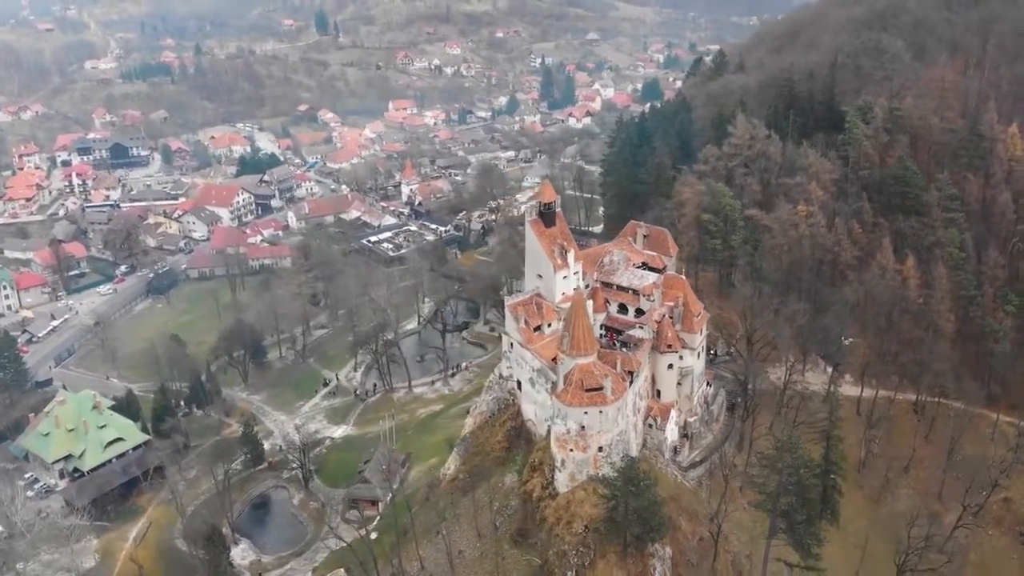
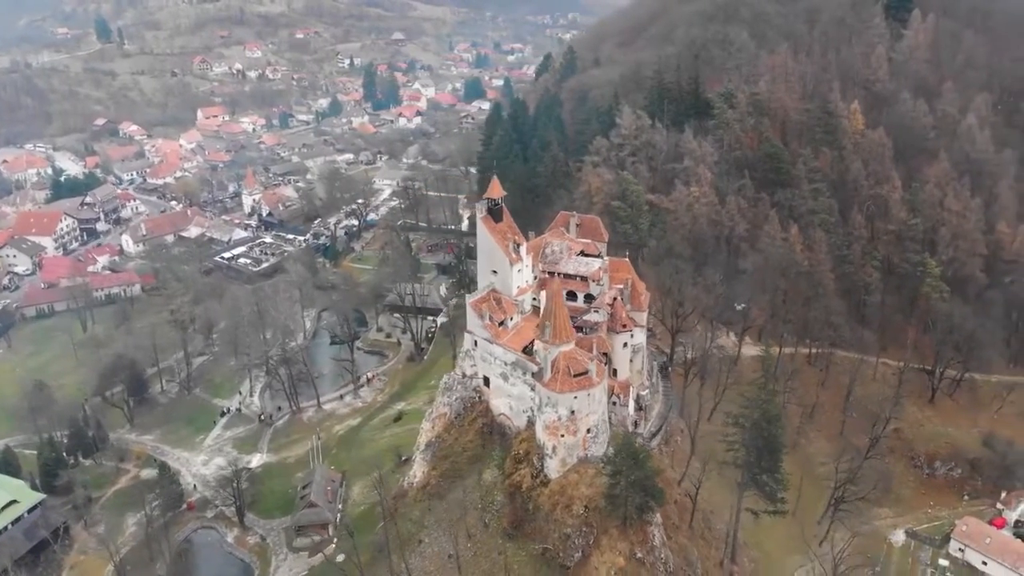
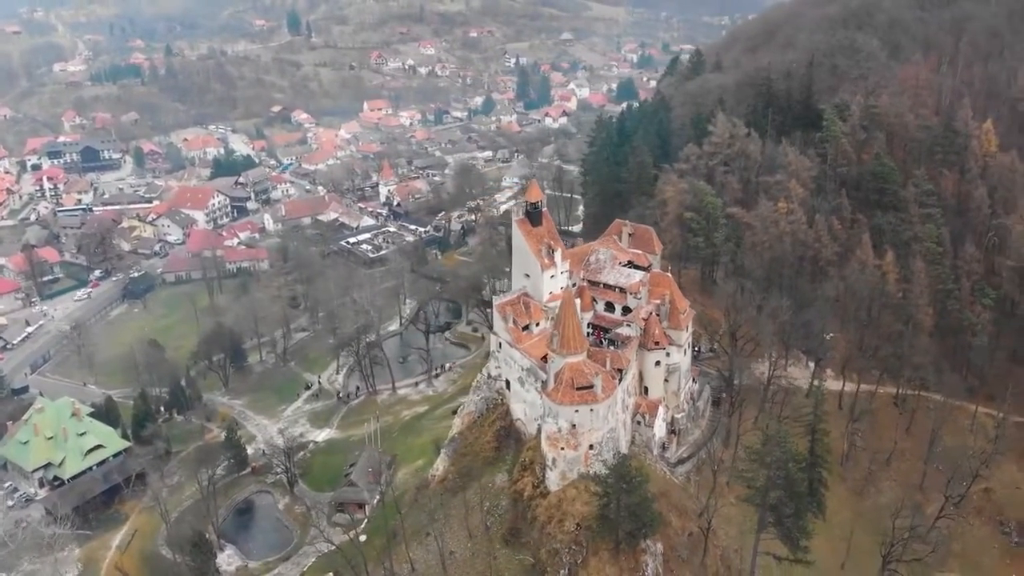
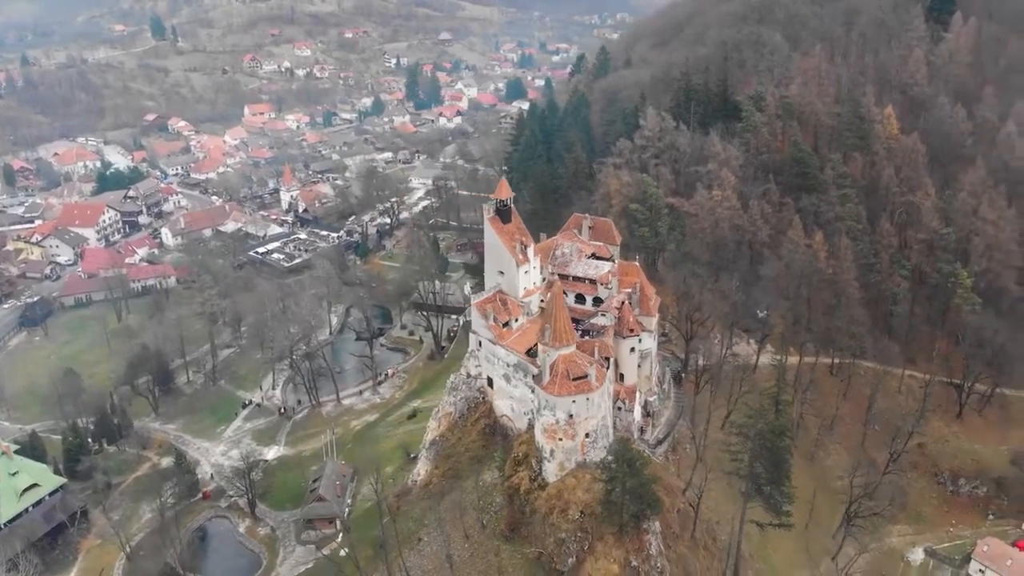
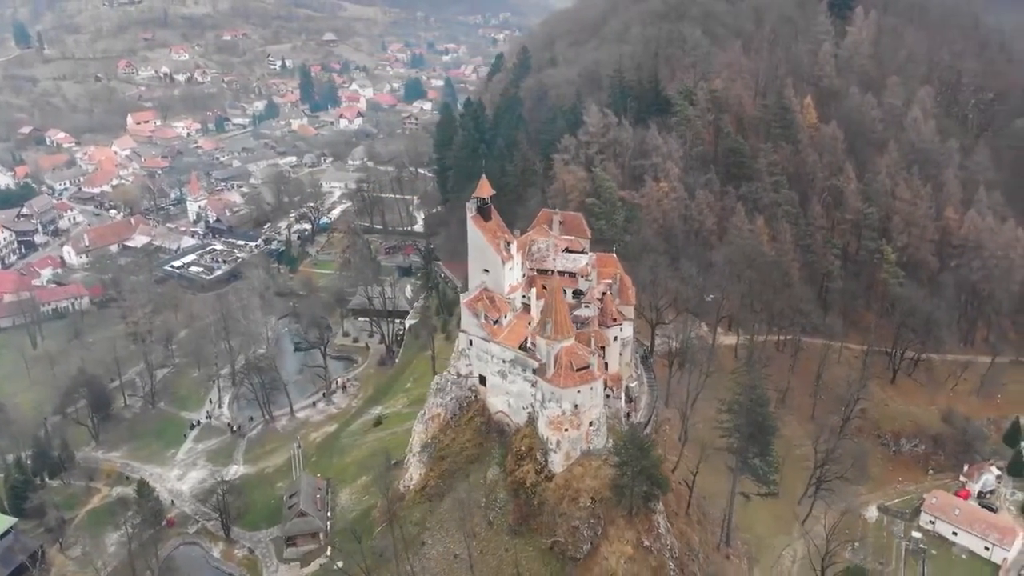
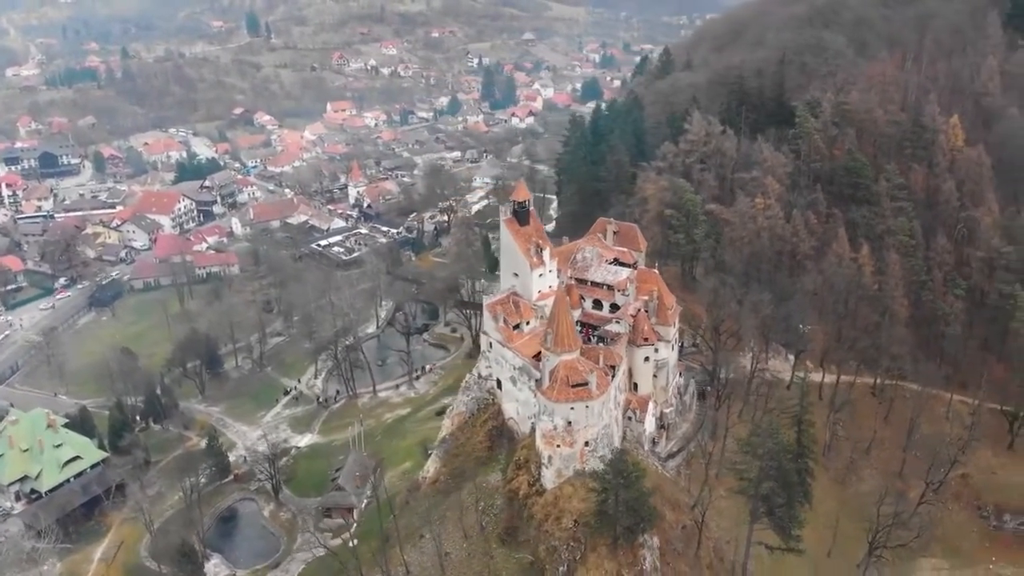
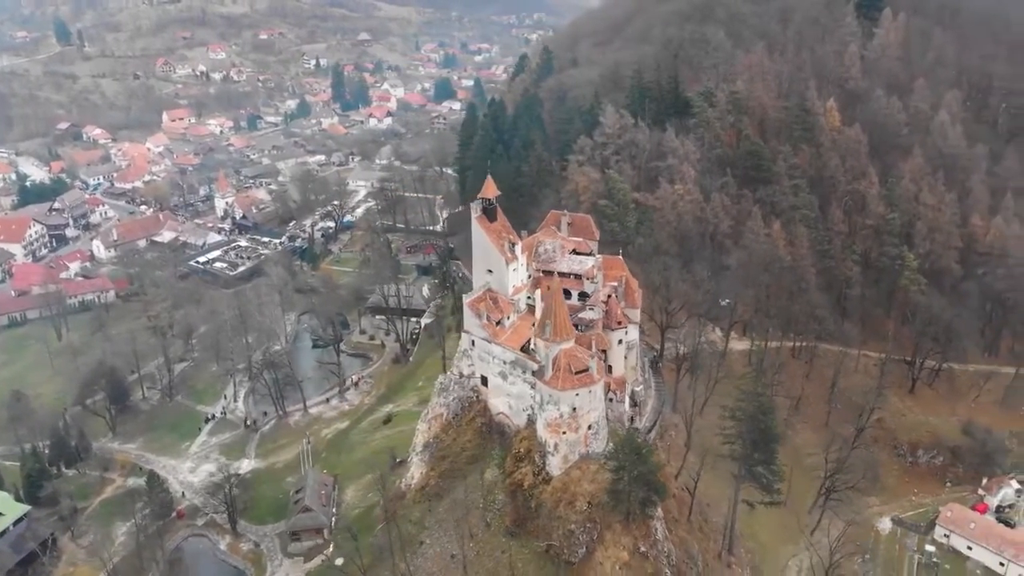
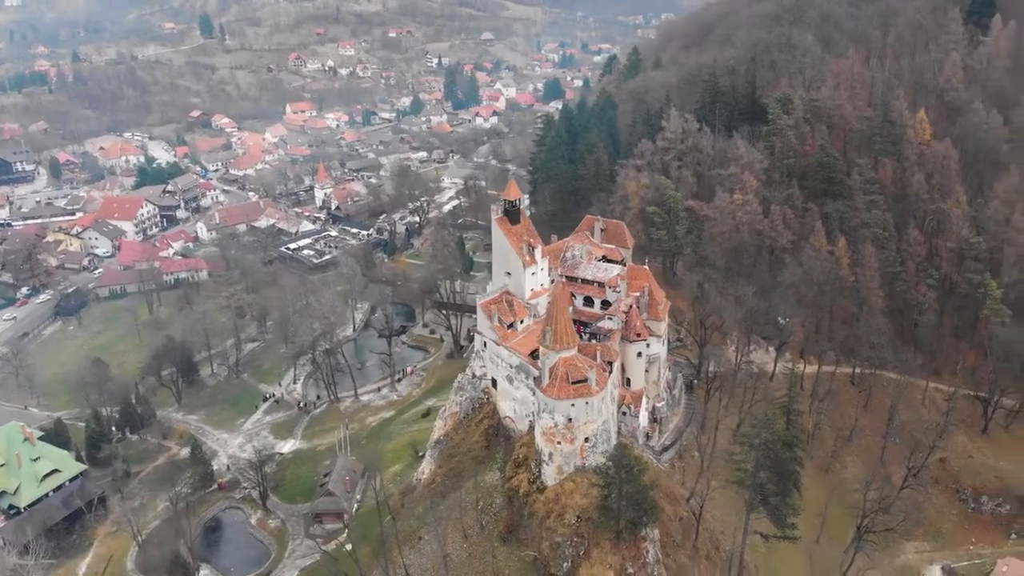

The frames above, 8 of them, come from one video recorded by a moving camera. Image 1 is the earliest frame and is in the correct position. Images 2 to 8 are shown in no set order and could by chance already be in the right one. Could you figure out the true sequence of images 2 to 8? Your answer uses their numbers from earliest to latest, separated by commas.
3, 6, 8, 4, 2, 7, 5
